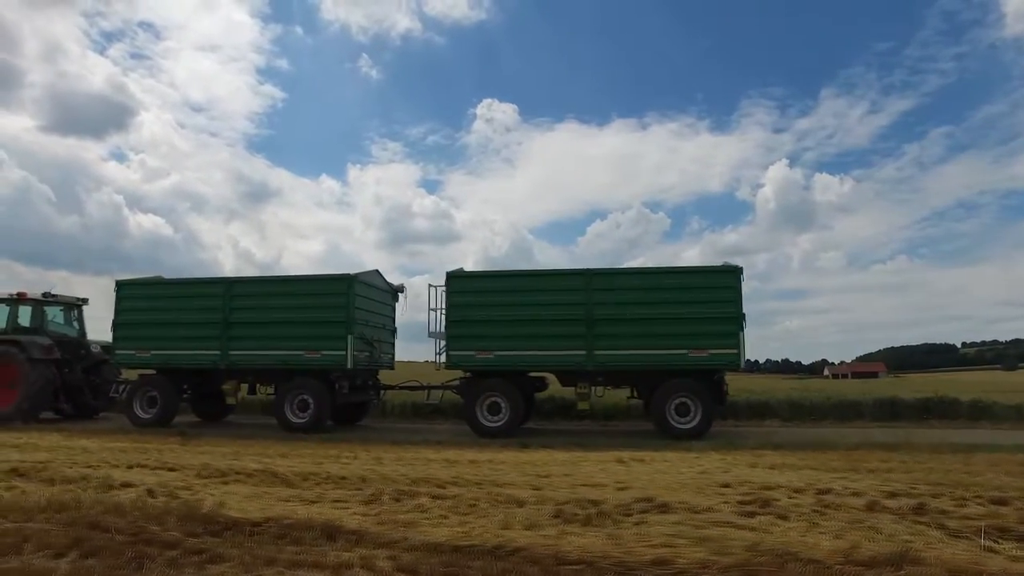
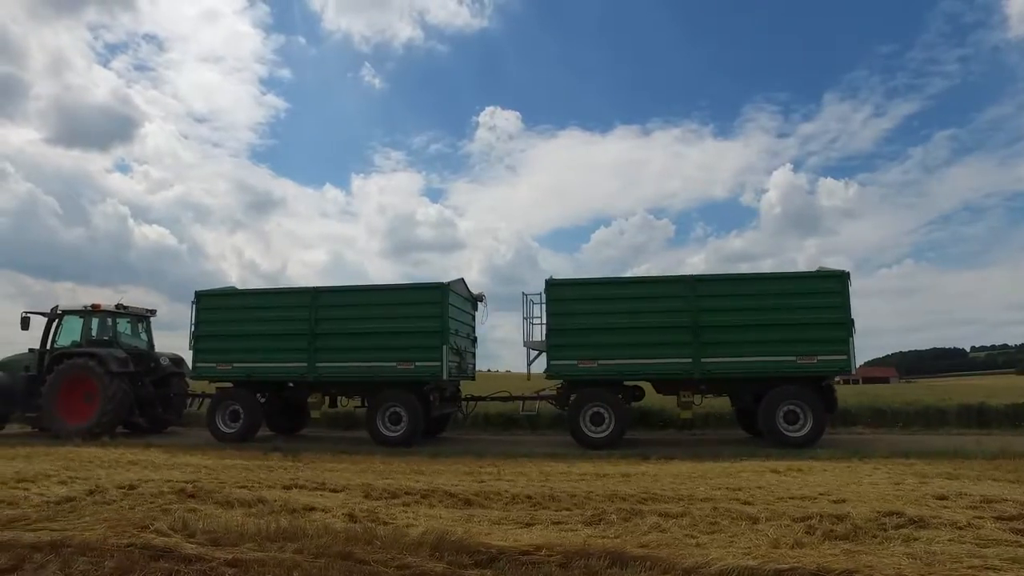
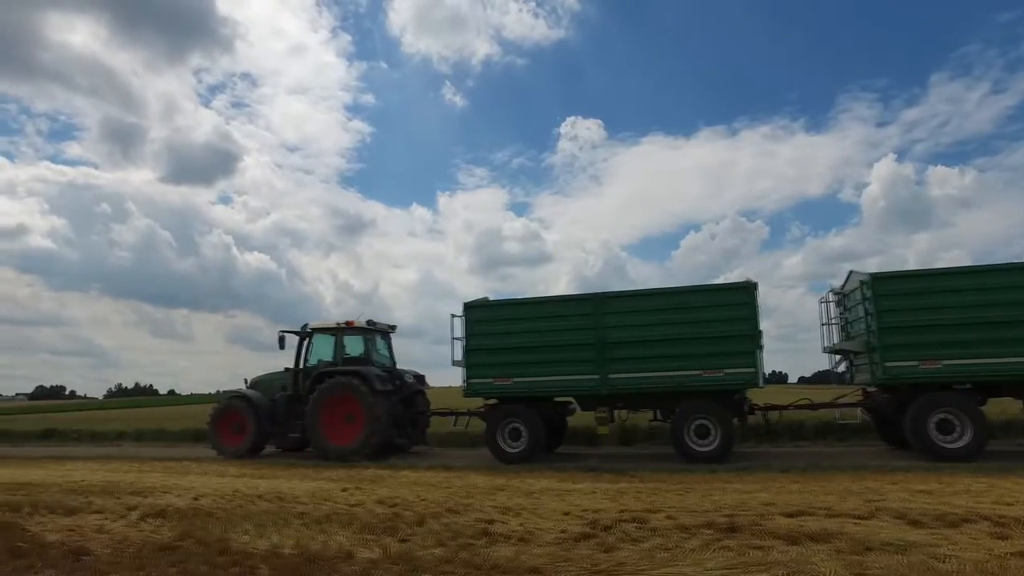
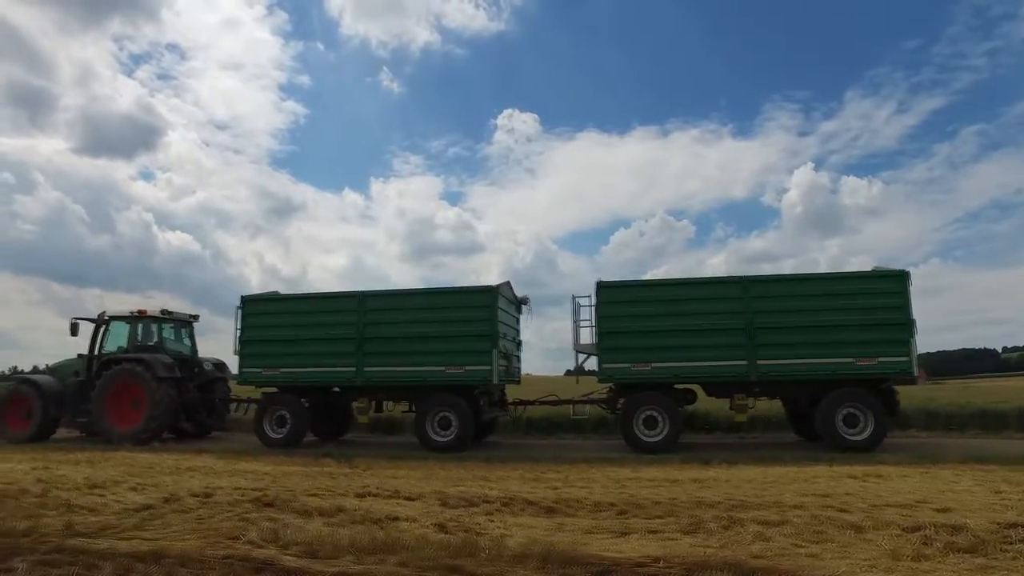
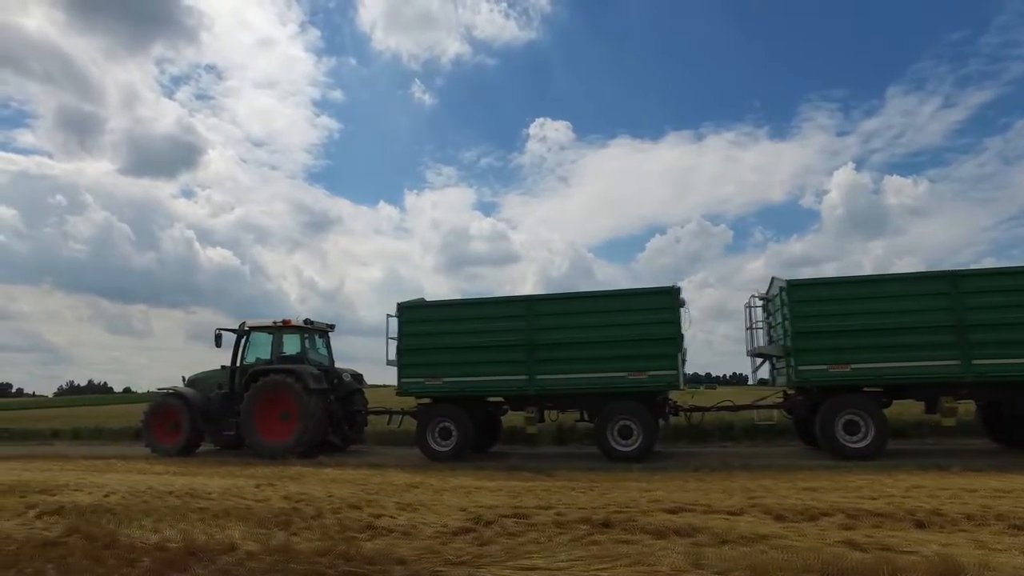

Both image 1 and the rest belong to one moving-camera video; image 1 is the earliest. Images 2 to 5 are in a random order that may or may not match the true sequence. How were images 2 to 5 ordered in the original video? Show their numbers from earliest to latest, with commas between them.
2, 4, 5, 3
